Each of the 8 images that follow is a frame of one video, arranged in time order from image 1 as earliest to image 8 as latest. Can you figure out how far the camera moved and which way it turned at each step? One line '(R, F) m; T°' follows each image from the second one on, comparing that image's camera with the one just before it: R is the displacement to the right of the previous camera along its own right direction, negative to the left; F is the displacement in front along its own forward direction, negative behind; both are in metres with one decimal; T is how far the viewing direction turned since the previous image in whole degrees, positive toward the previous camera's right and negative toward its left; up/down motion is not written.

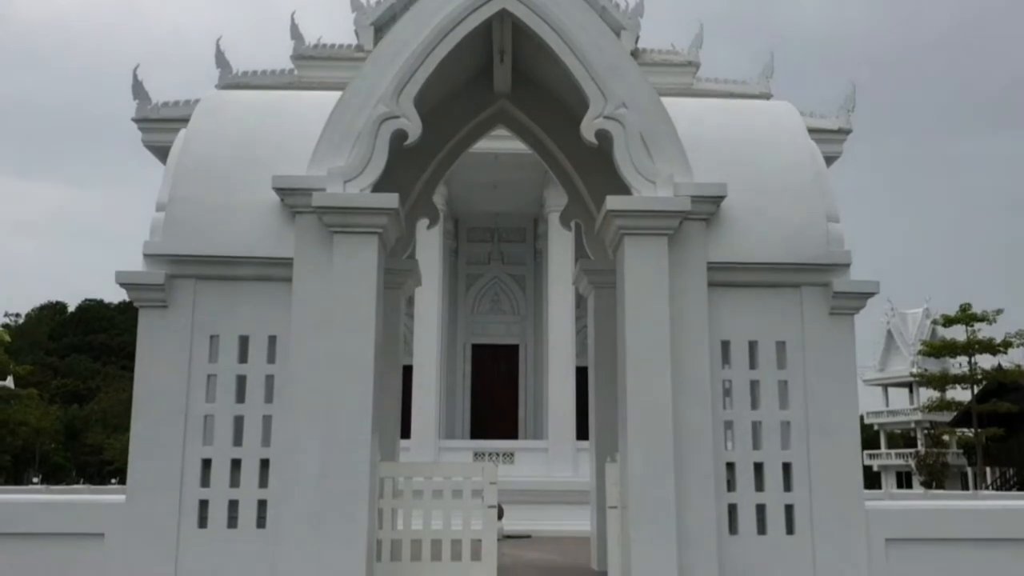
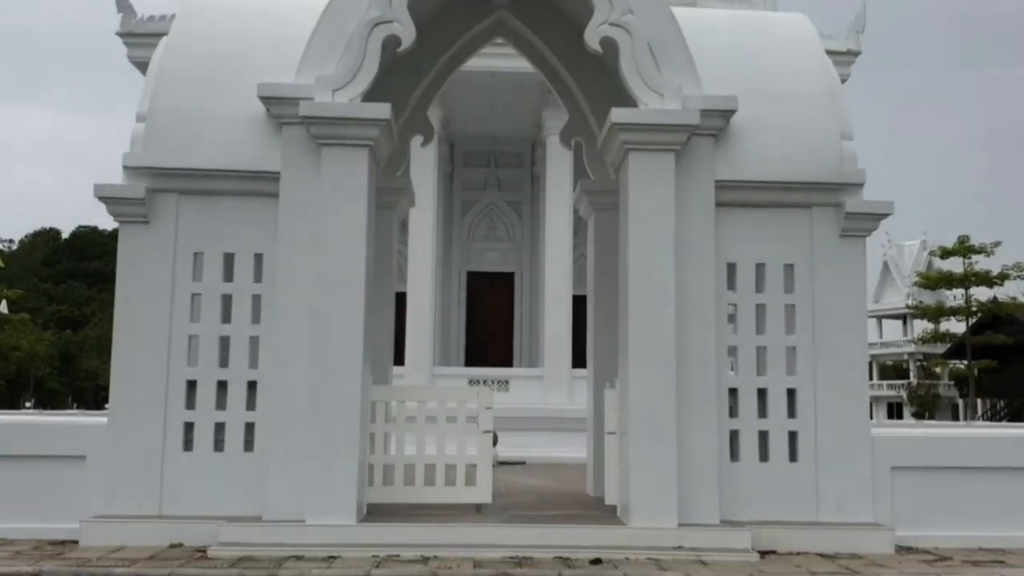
(0.0, +0.2) m; 0°
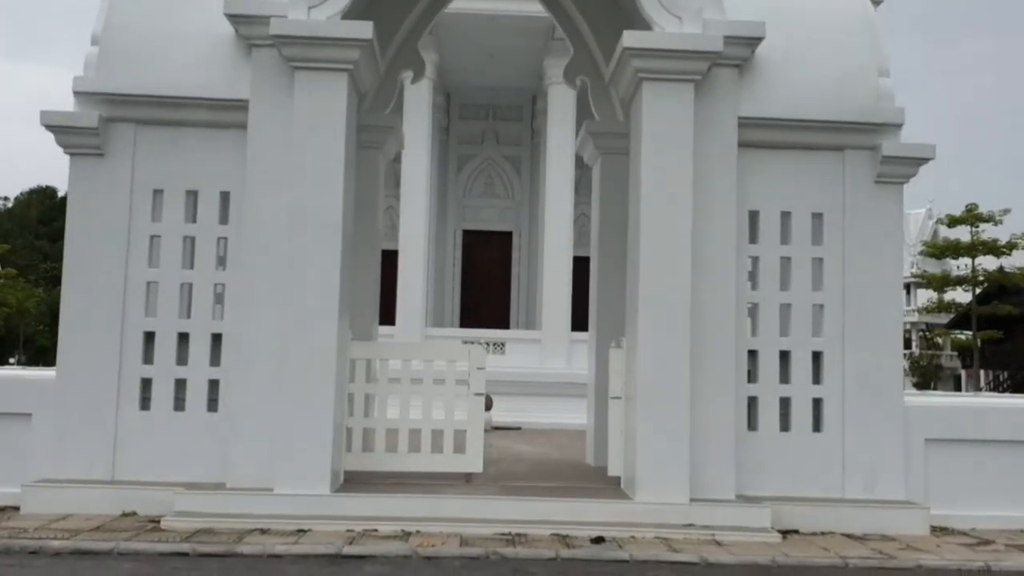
(0.0, +0.6) m; 0°
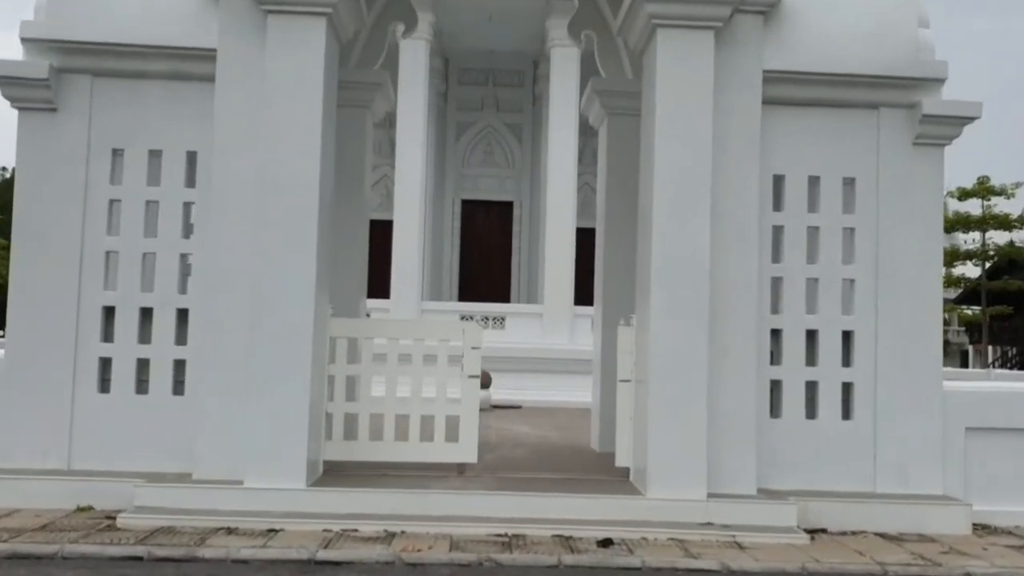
(0.0, +0.5) m; 0°
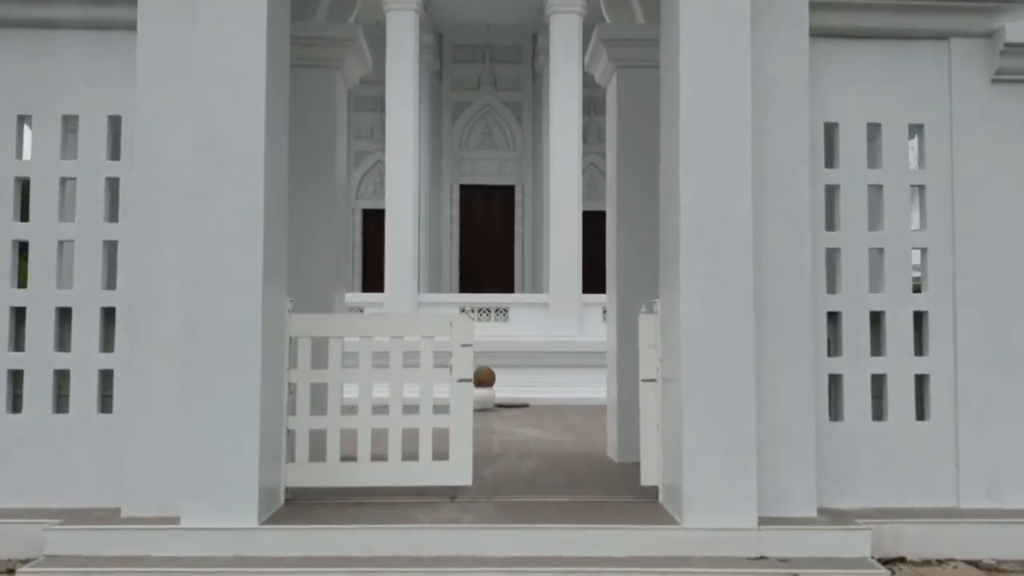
(0.0, +0.8) m; 0°
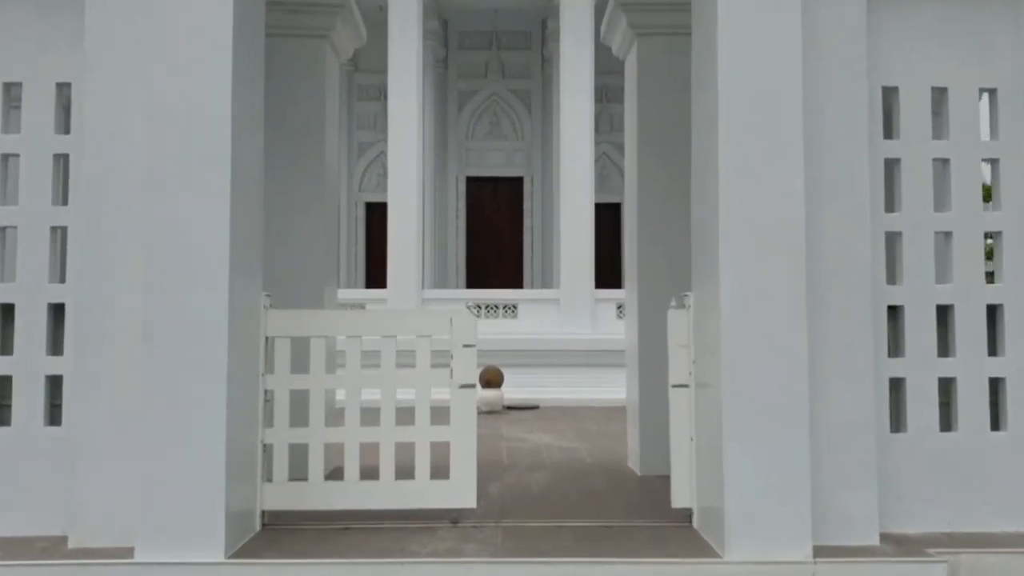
(0.0, +0.5) m; -1°
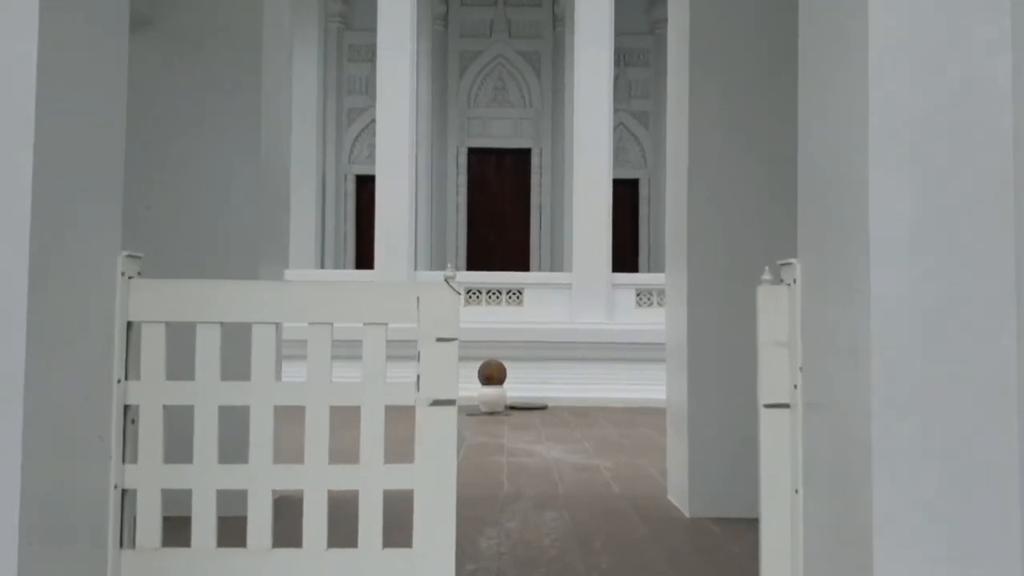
(0.0, +1.1) m; 0°
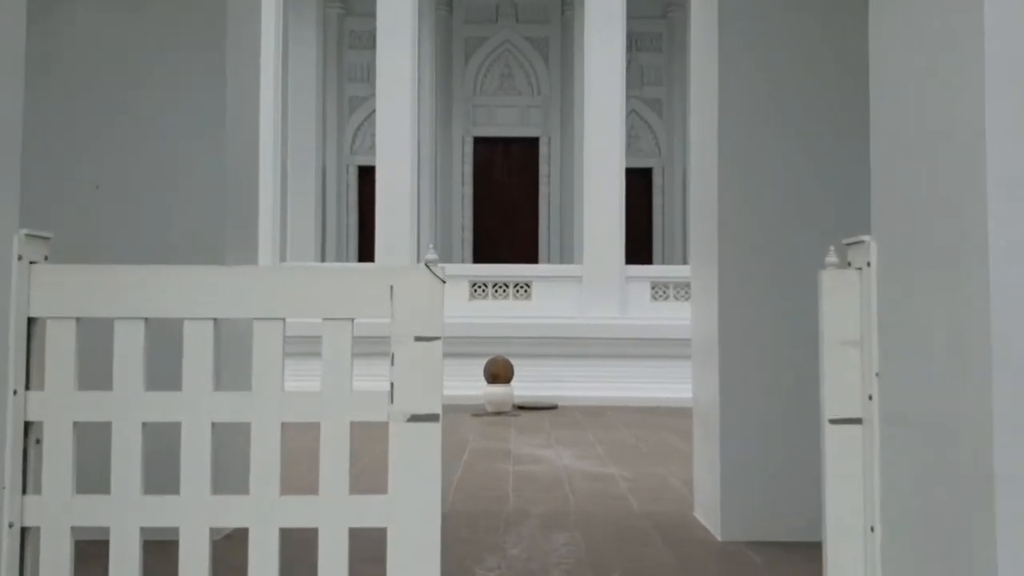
(0.0, +0.4) m; -1°
